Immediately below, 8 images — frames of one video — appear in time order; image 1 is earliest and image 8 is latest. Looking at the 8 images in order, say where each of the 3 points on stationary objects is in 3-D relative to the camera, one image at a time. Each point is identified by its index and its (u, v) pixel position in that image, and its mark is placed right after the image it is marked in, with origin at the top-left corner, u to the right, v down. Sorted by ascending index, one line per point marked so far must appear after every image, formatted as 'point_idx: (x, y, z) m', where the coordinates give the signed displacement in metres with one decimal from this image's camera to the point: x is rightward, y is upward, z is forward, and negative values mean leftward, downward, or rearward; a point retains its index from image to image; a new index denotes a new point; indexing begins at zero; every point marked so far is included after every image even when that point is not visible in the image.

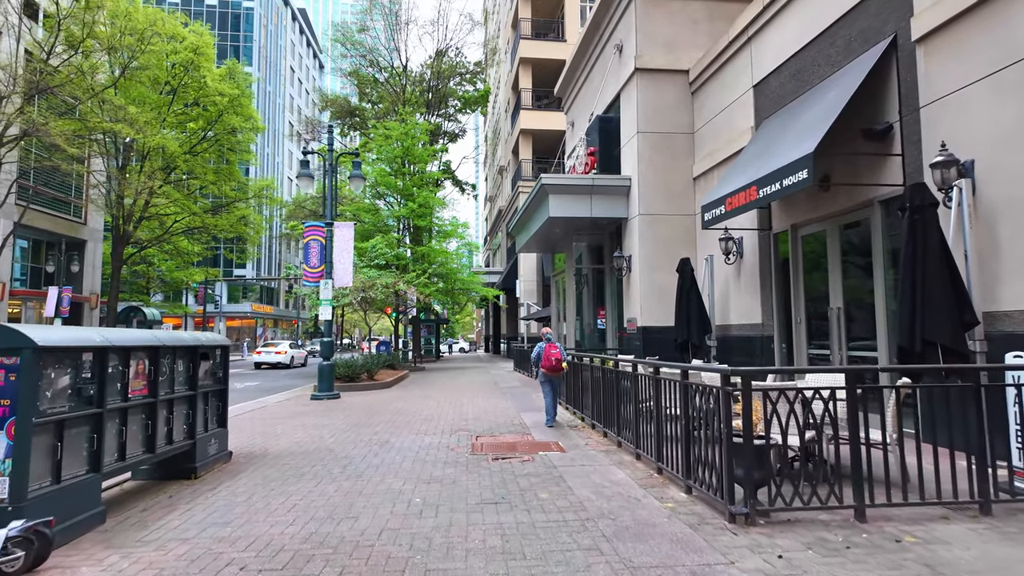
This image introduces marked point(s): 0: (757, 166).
0: (+4.1, +2.0, +9.6) m
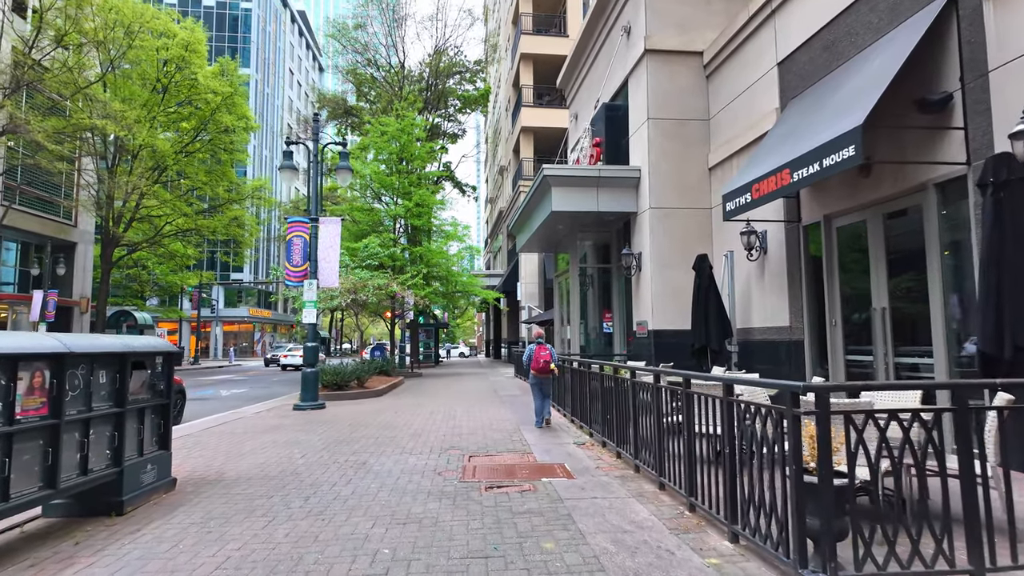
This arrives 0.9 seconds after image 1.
0: (+4.1, +2.1, +8.5) m
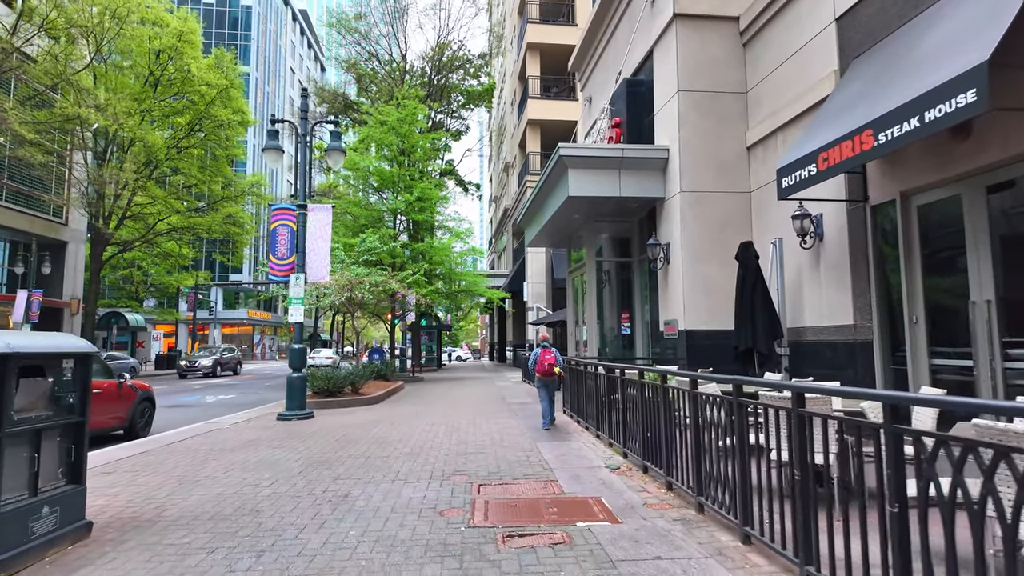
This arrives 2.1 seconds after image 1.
0: (+4.3, +2.2, +7.1) m
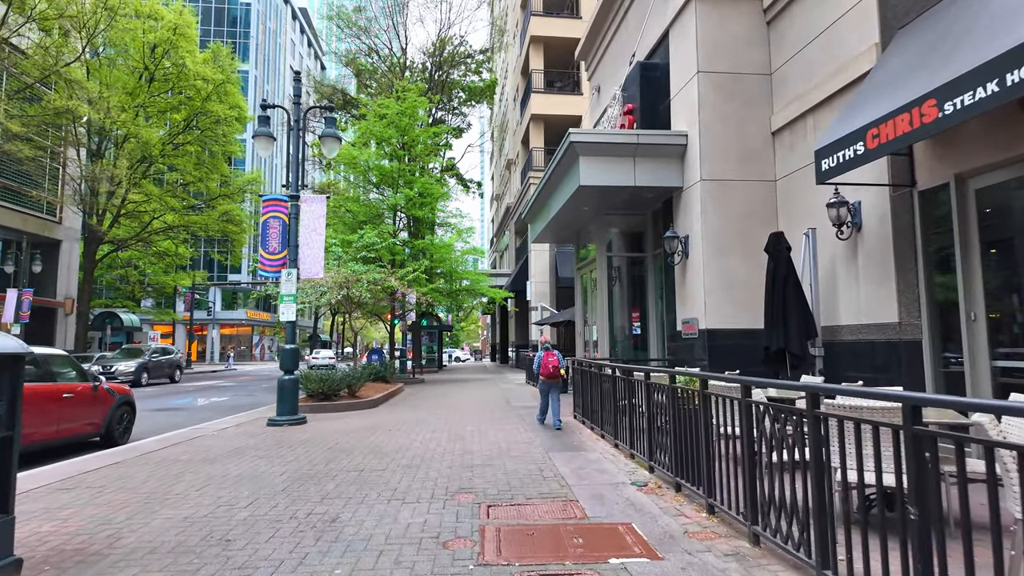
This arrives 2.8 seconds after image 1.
0: (+4.4, +2.3, +6.3) m
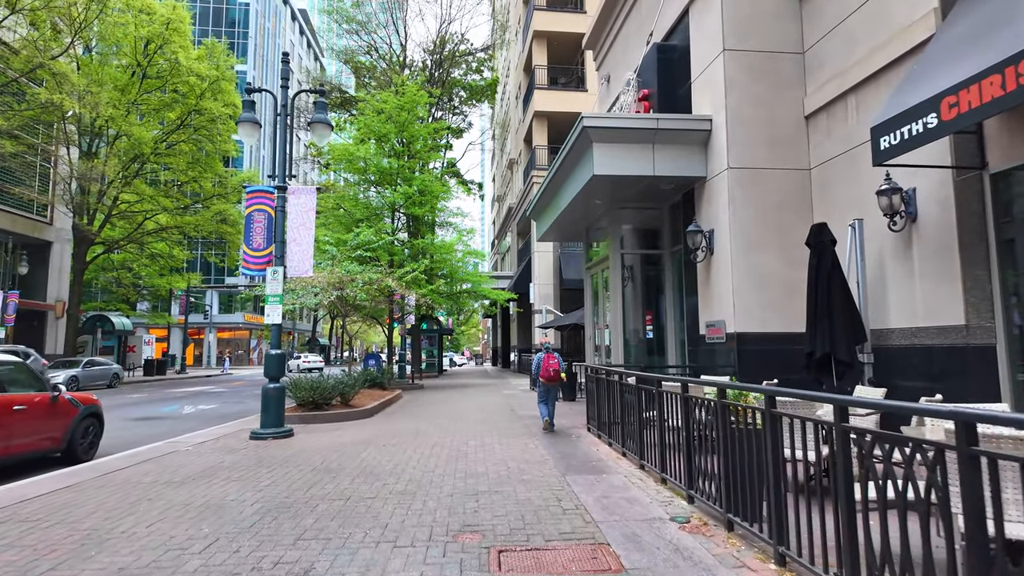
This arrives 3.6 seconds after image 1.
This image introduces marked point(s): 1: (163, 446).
0: (+4.5, +2.3, +5.4) m
1: (-5.8, -2.6, +9.5) m
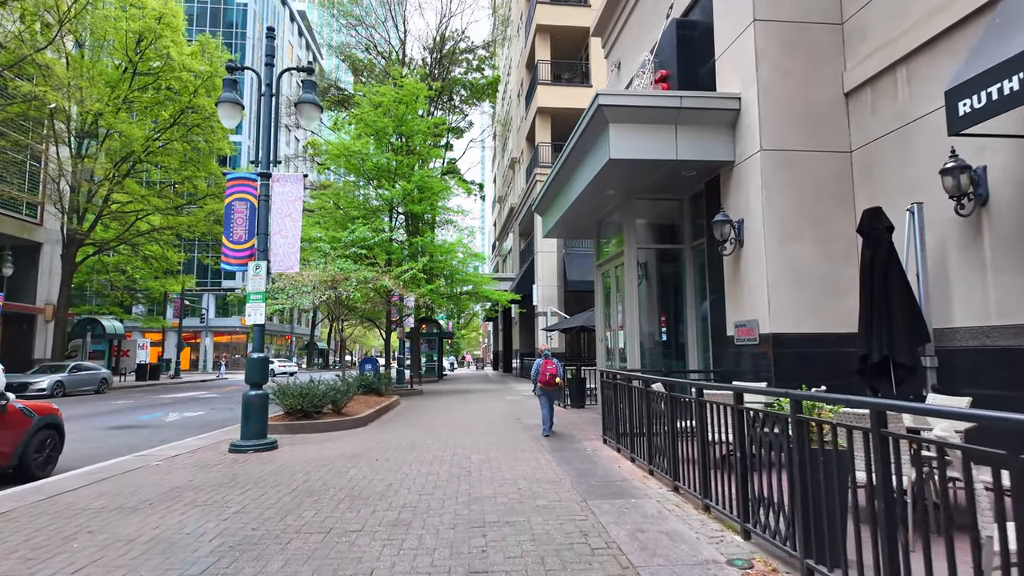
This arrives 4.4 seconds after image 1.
0: (+4.7, +2.4, +4.5) m
1: (-5.7, -2.5, +8.6) m
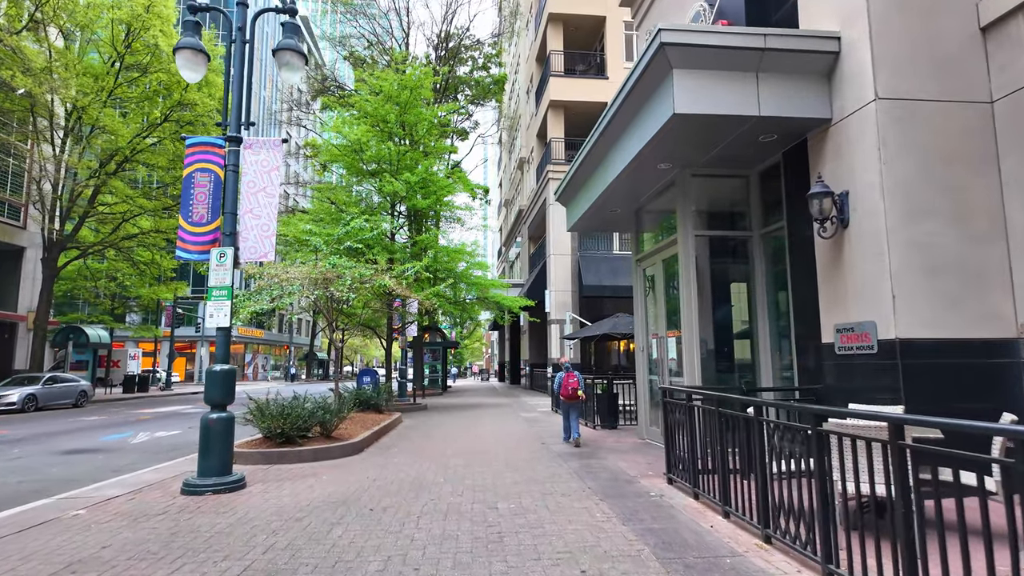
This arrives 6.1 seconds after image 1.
0: (+5.1, +2.5, +2.5) m
1: (-5.3, -2.5, +6.6) m
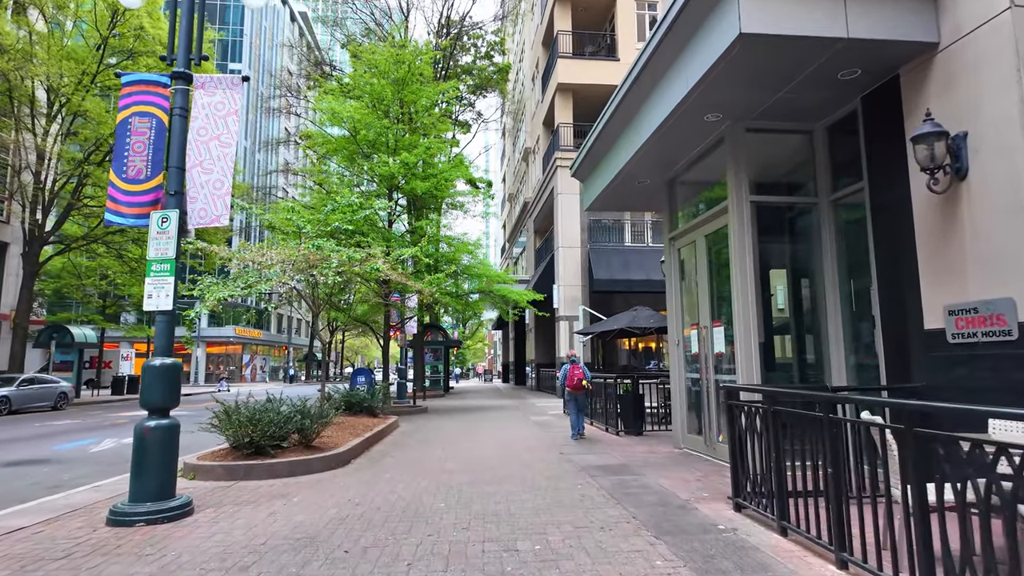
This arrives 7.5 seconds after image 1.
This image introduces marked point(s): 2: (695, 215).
0: (+5.2, +2.8, +1.0) m
1: (-5.1, -2.2, +5.1) m
2: (+2.8, +1.1, +8.7) m
